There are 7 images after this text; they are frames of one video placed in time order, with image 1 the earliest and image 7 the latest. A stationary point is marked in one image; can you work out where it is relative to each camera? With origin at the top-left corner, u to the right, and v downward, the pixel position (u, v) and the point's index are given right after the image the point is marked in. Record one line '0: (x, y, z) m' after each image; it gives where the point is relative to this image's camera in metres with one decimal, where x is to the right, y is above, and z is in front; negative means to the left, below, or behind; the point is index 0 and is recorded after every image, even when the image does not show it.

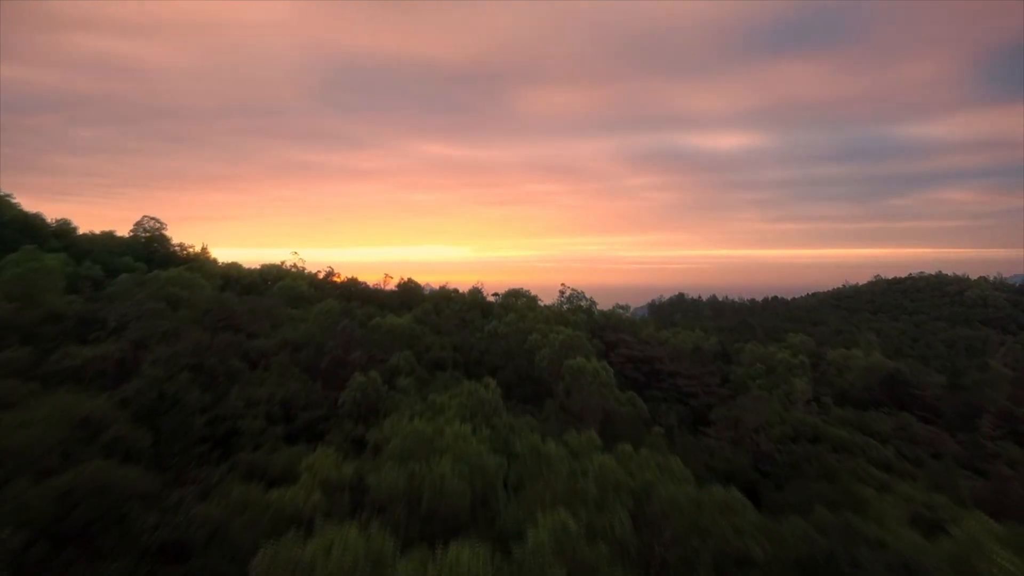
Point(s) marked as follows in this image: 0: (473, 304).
0: (-0.8, -0.5, +13.0) m
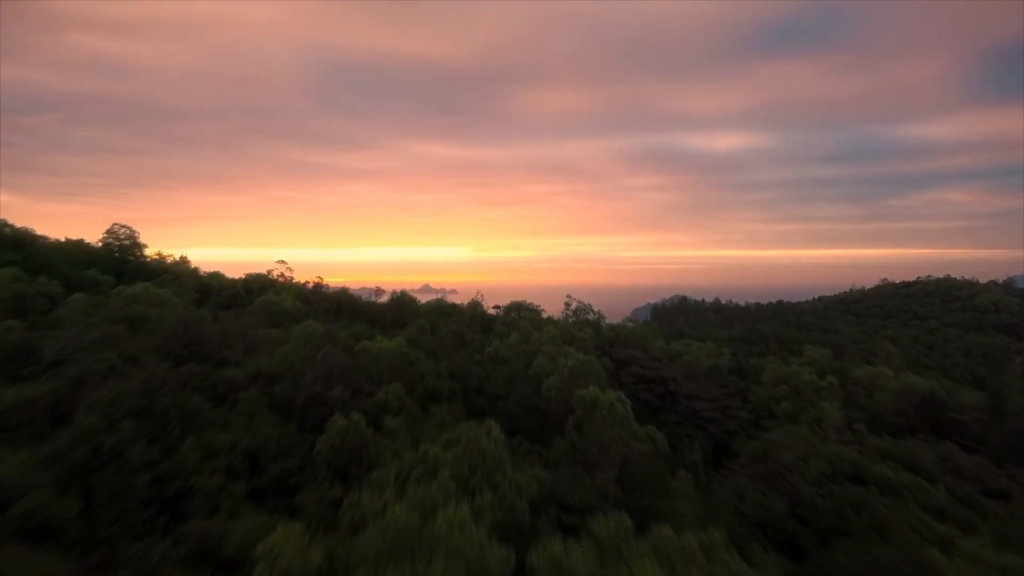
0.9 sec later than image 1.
0: (-0.8, -0.7, +12.0) m
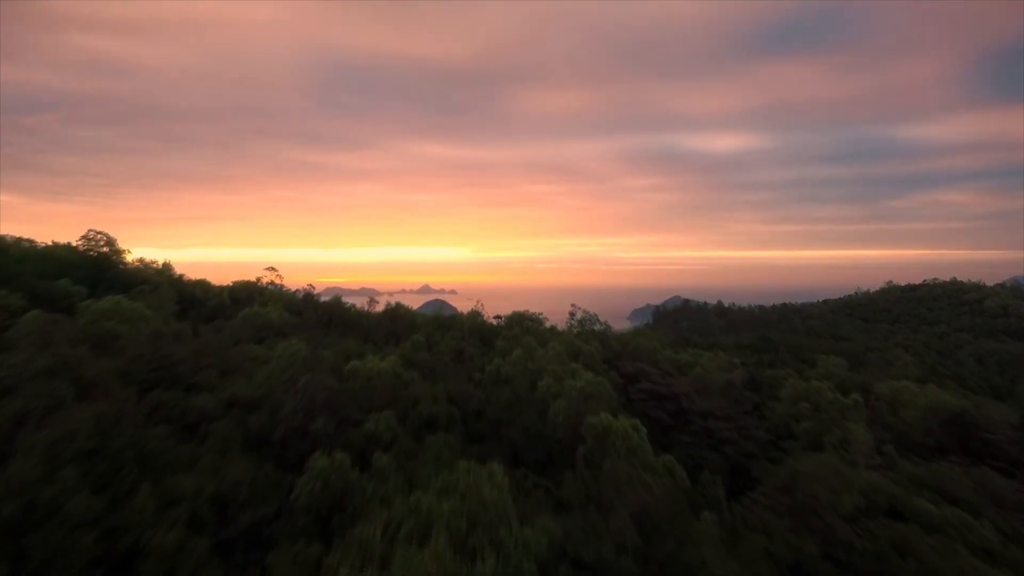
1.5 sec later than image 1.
0: (-0.7, -0.9, +11.2) m
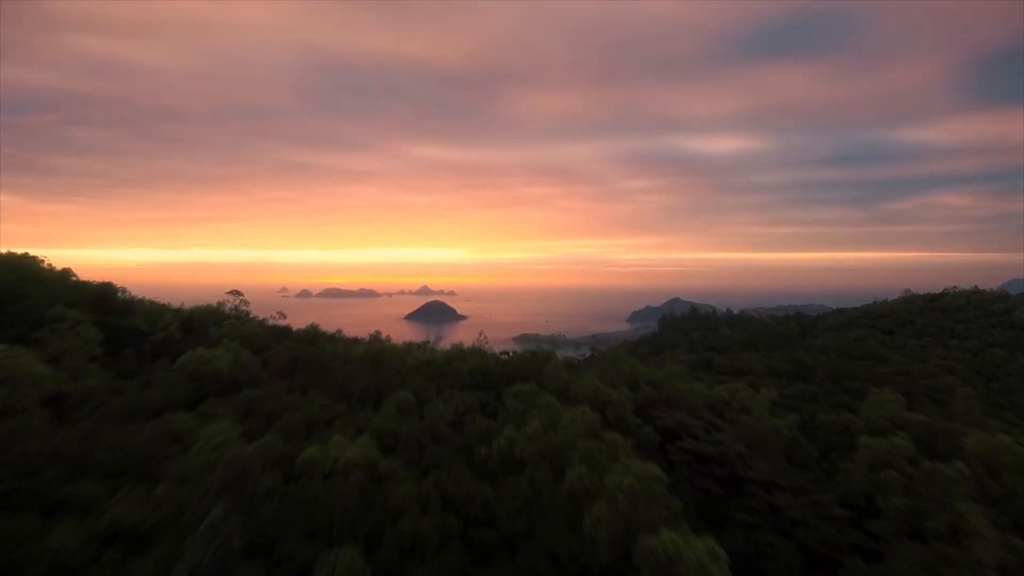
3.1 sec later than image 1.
0: (-0.5, -1.4, +9.0) m
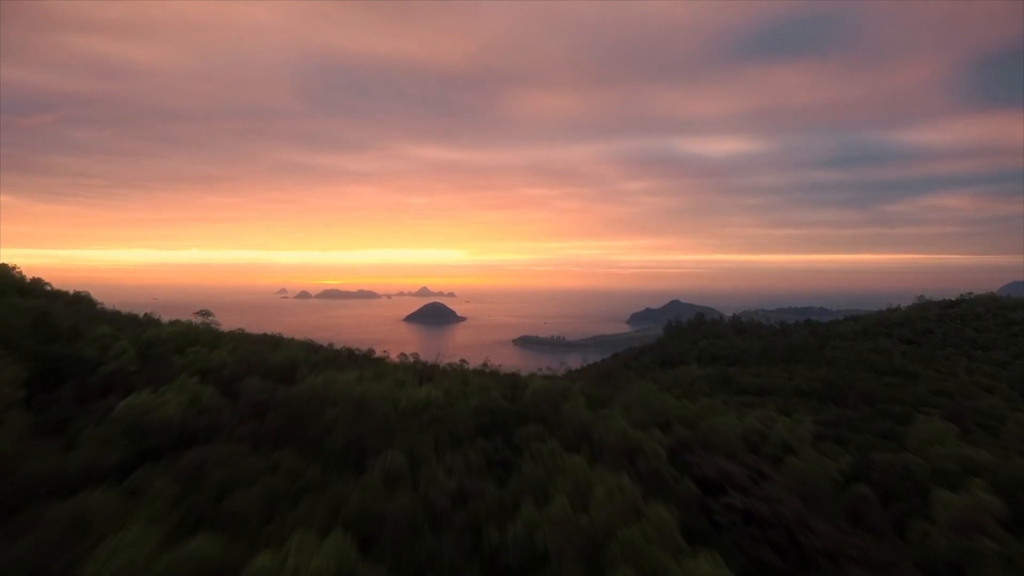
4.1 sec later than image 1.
0: (-0.4, -1.8, +7.5) m
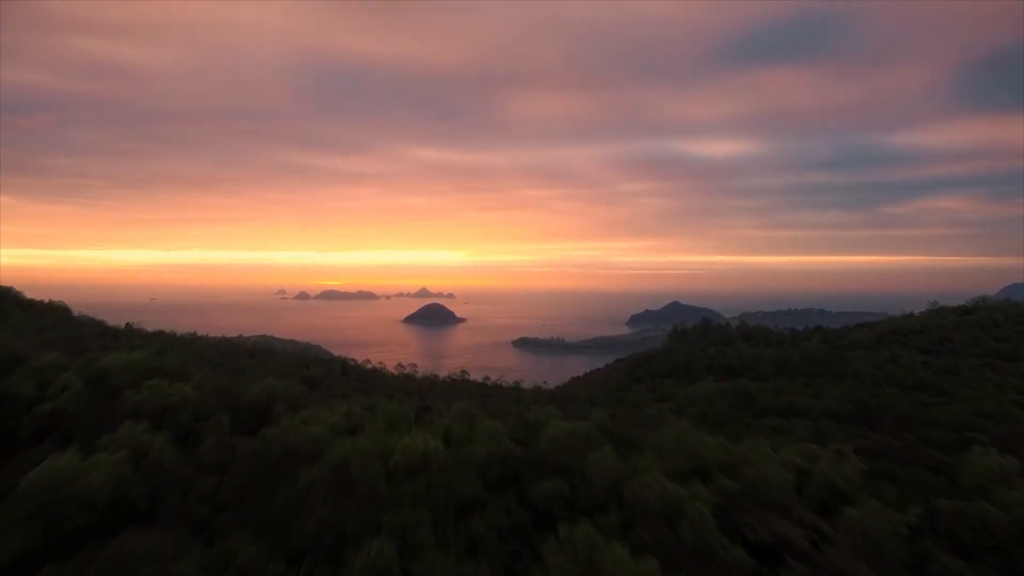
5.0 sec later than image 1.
0: (-0.2, -2.1, +6.1) m
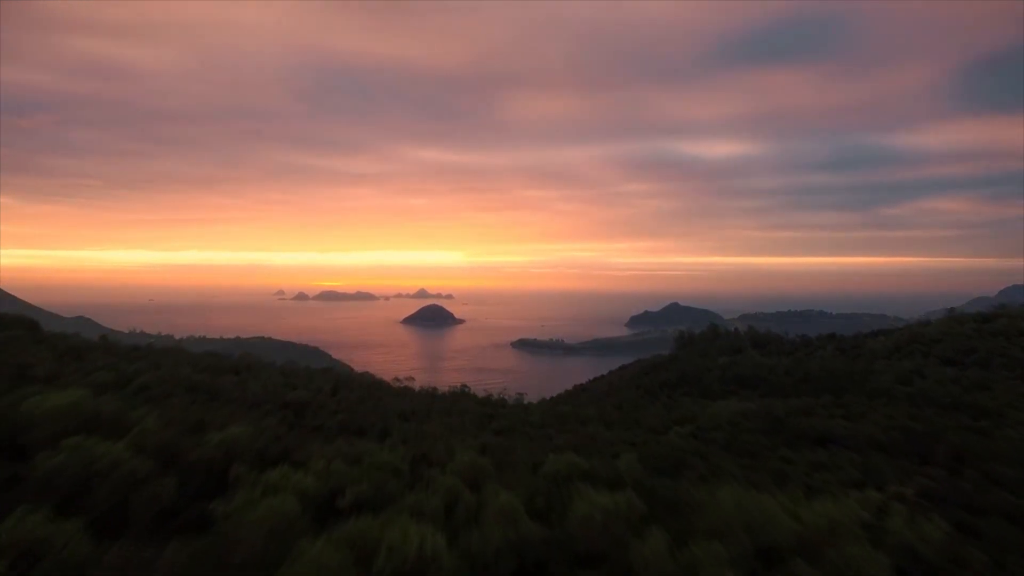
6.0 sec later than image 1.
0: (0.0, -2.4, +4.4) m
